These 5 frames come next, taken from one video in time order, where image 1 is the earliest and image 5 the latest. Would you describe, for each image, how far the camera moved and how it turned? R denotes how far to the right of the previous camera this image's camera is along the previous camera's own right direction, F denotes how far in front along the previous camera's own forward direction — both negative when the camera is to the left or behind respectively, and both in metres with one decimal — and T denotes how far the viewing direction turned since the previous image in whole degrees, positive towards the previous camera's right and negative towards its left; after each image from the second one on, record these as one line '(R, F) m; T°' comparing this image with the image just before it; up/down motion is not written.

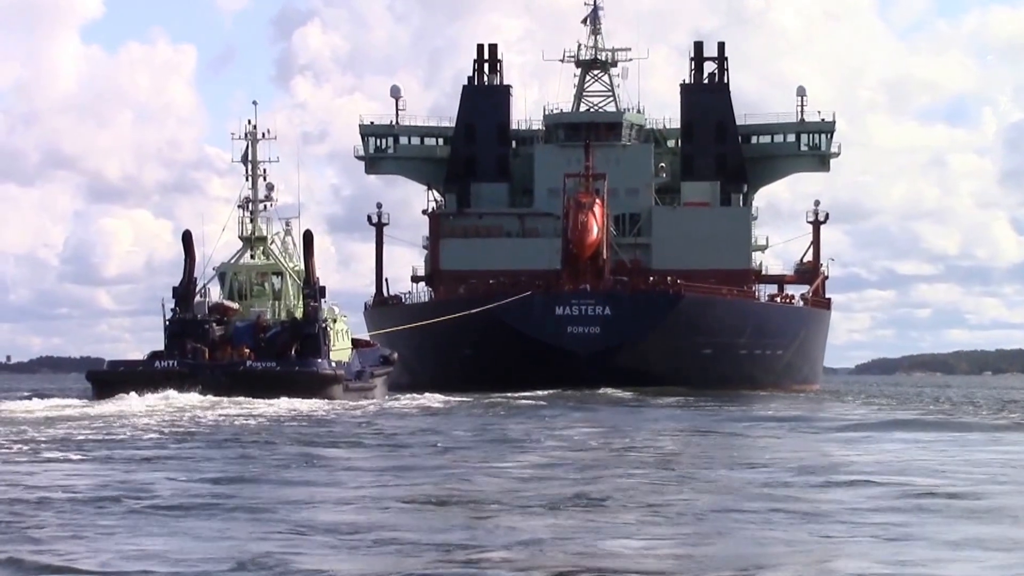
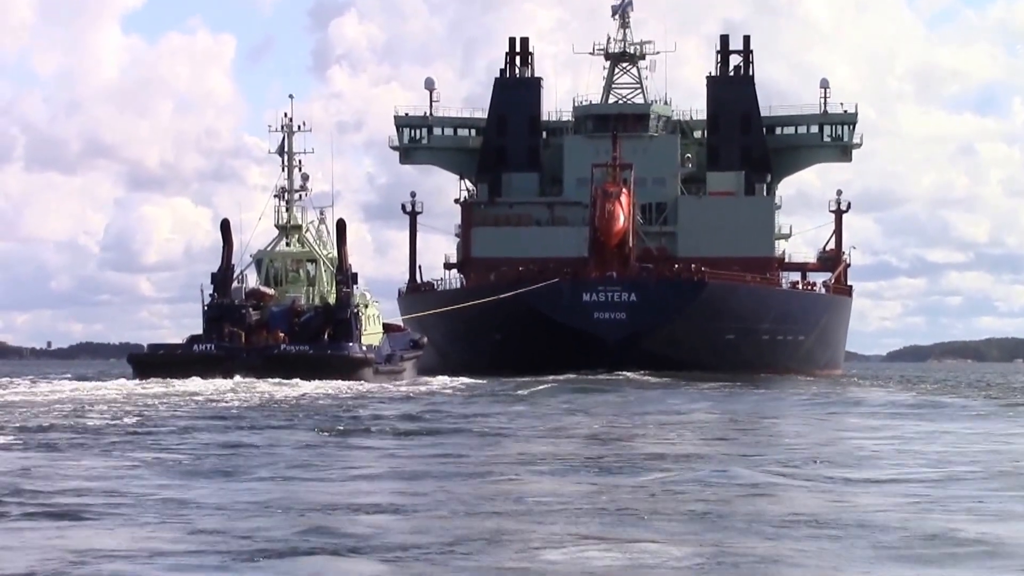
(+0.4, -1.1) m; -2°
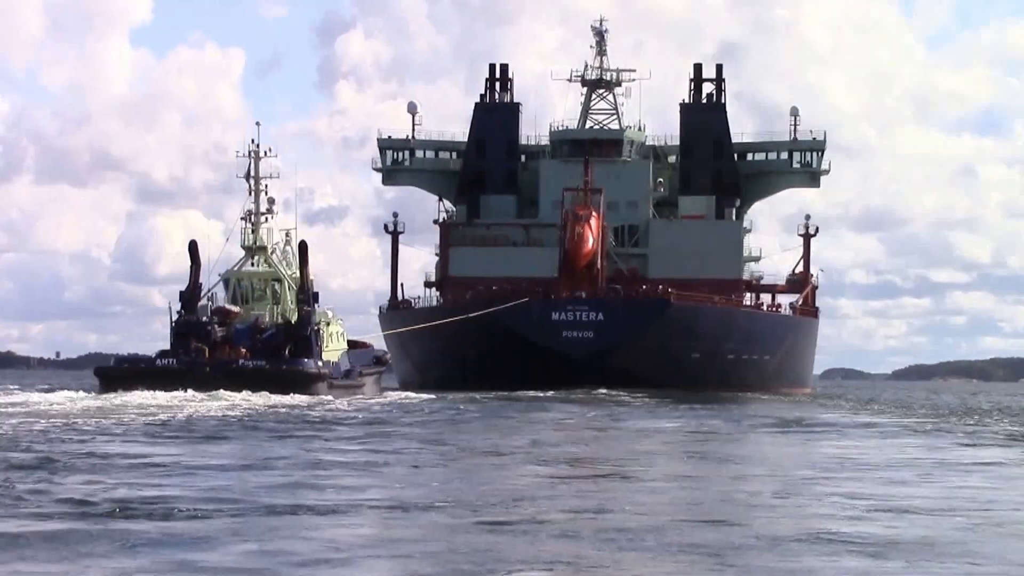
(+3.4, -1.3) m; -4°
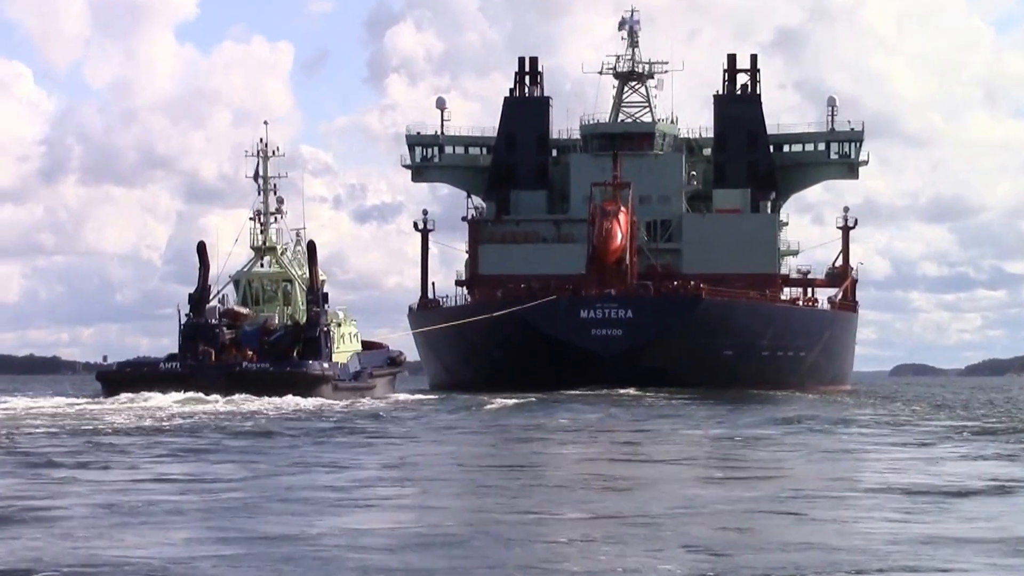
(+3.4, +1.0) m; -6°
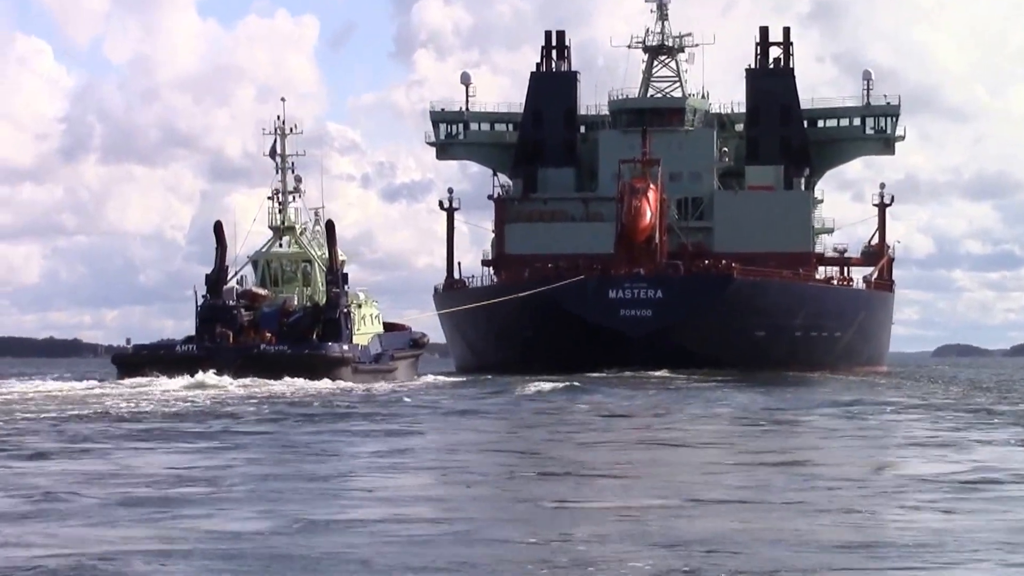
(+0.6, +0.9) m; -2°
